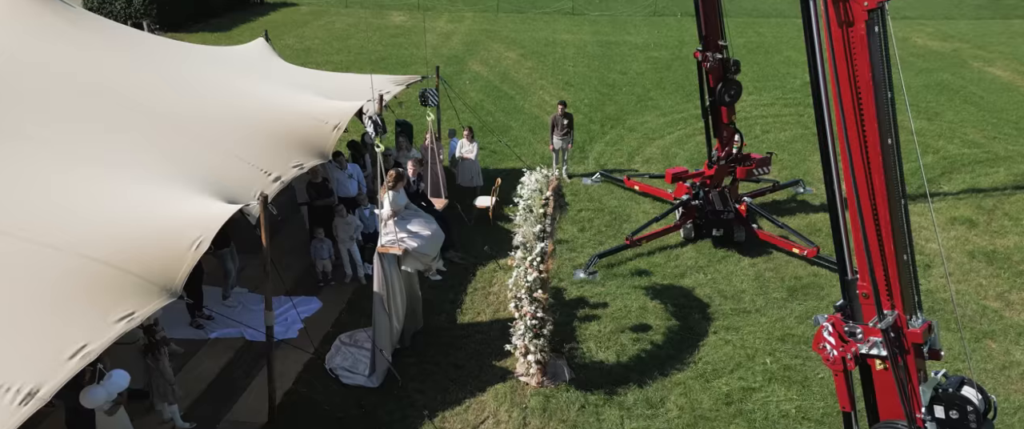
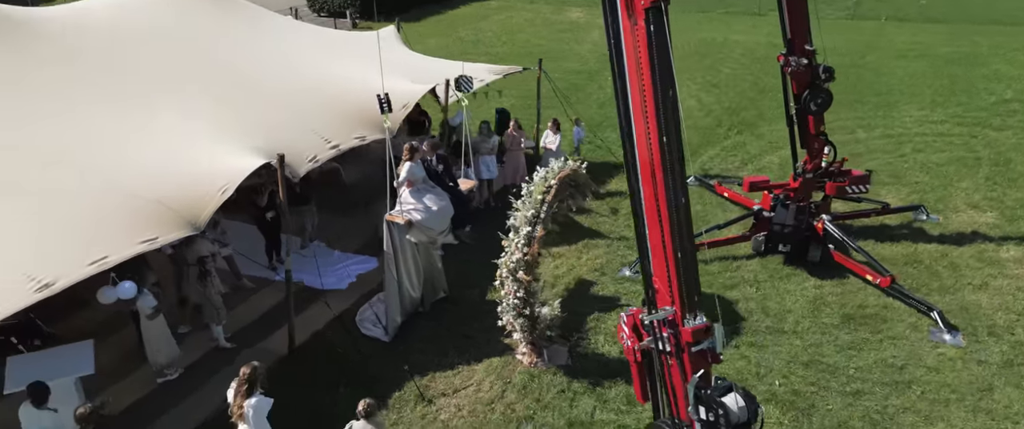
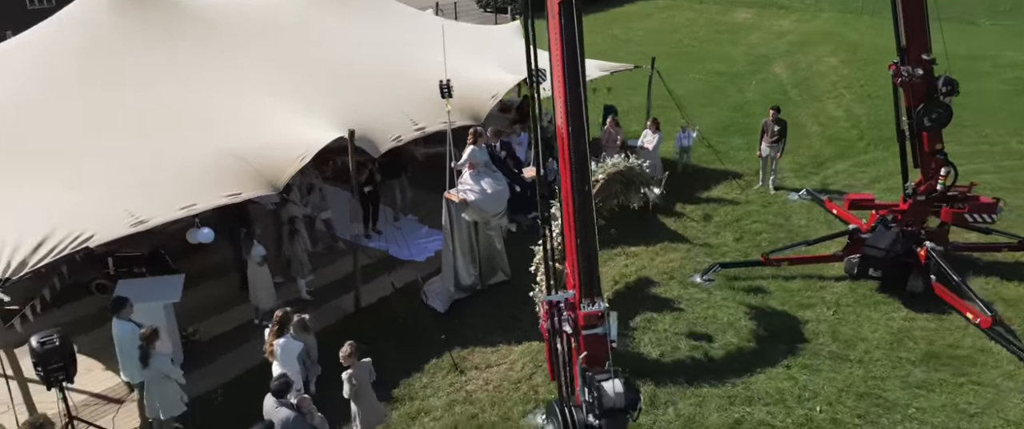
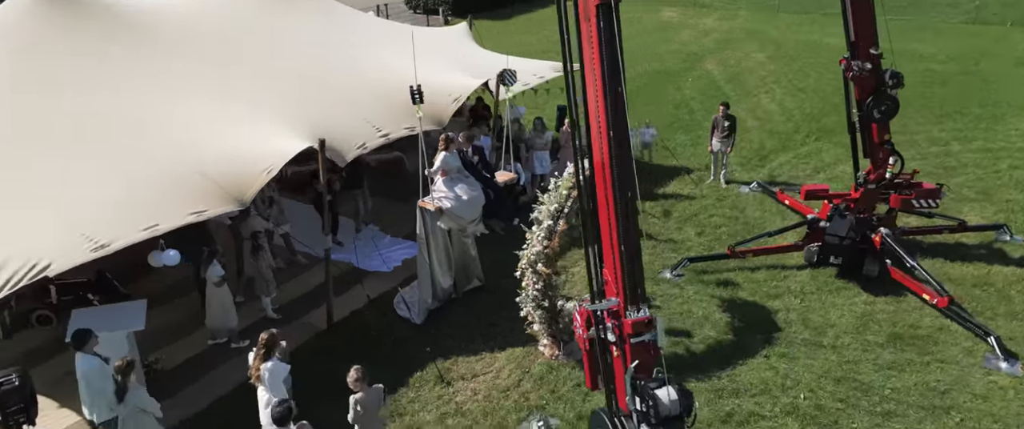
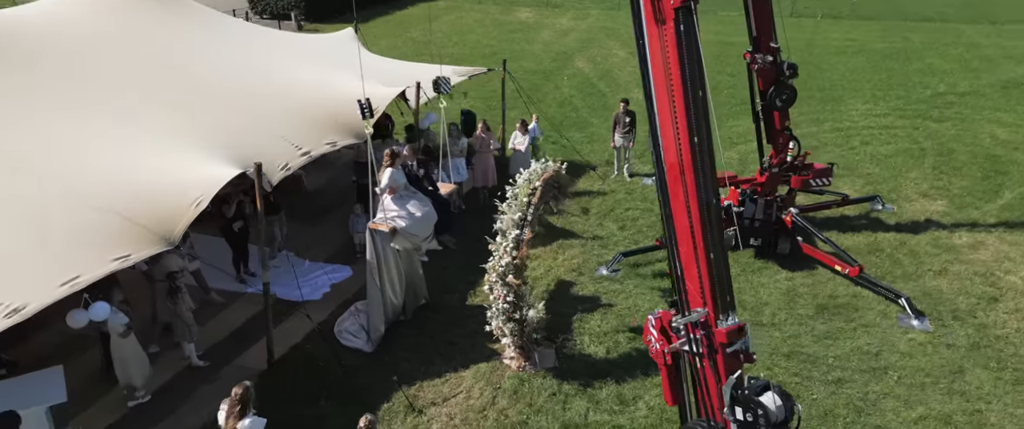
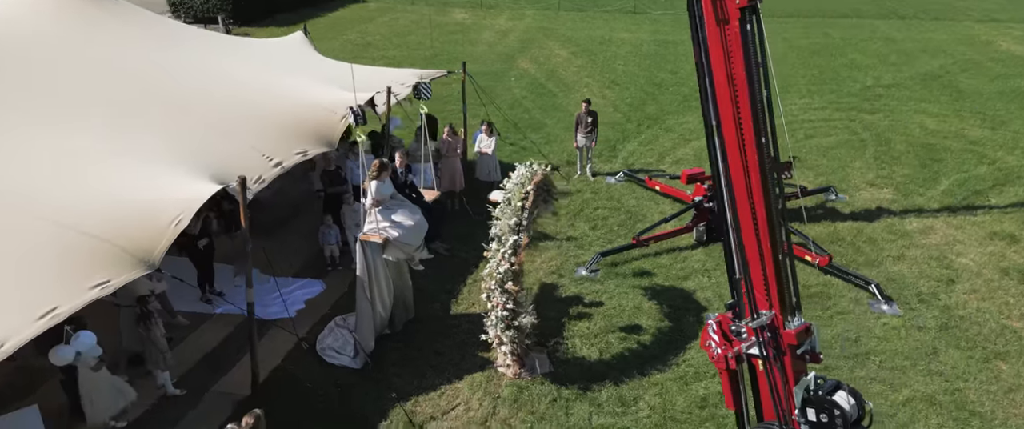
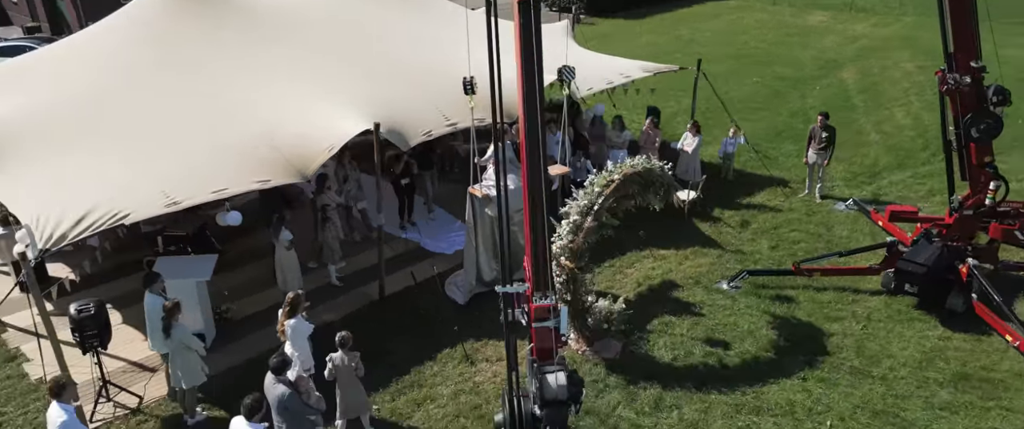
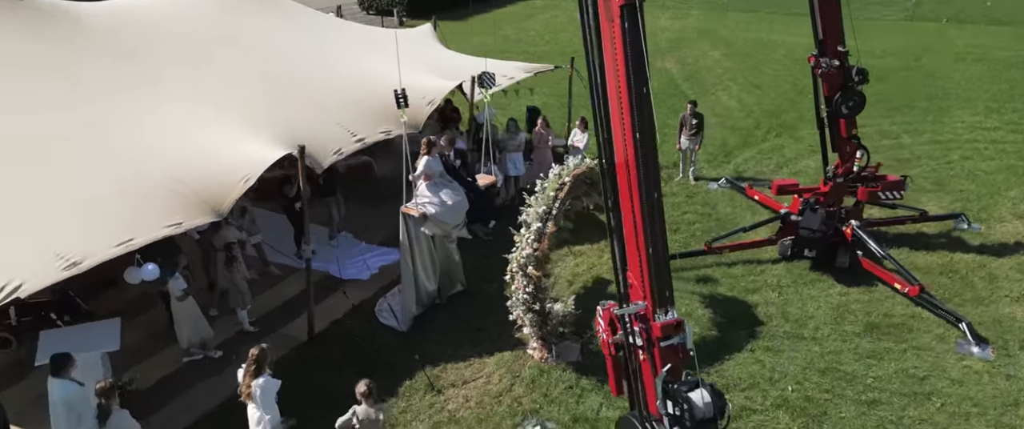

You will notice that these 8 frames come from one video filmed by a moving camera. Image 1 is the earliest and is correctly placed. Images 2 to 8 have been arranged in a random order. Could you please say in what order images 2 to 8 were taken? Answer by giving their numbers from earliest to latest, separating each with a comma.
6, 5, 2, 8, 4, 3, 7
